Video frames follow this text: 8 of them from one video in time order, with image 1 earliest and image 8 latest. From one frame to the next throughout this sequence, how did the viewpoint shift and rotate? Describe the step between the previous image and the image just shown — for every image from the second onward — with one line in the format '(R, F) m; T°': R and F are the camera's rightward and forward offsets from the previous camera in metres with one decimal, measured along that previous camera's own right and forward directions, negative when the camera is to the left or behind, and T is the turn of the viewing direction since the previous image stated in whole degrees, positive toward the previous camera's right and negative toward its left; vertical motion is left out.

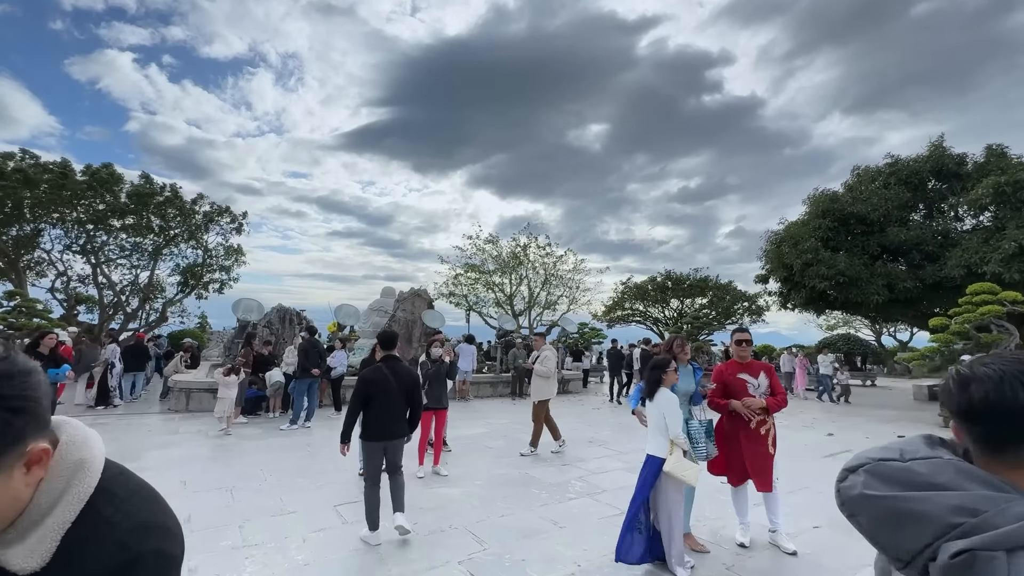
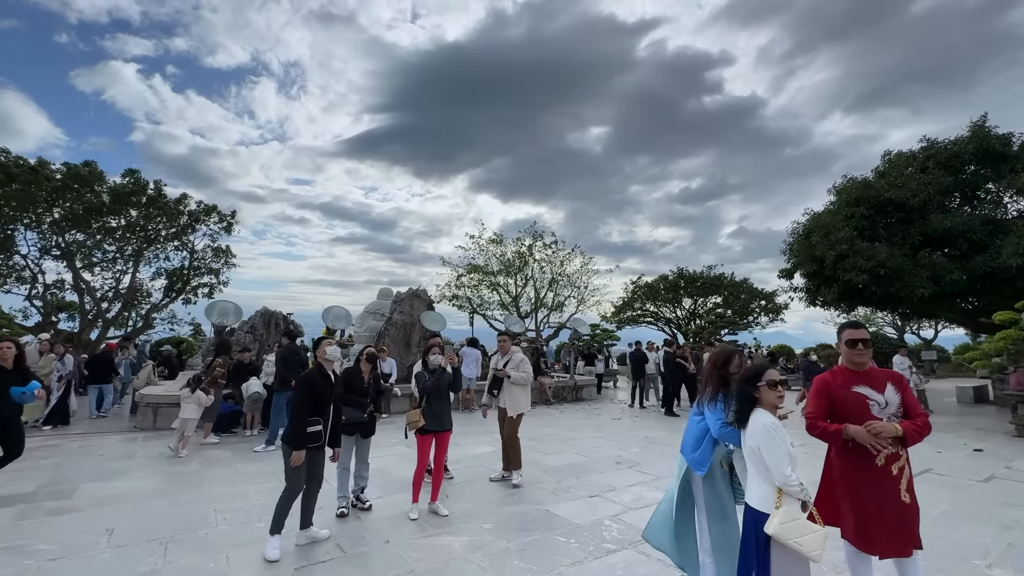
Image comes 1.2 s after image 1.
(-0.1, +1.2) m; 0°
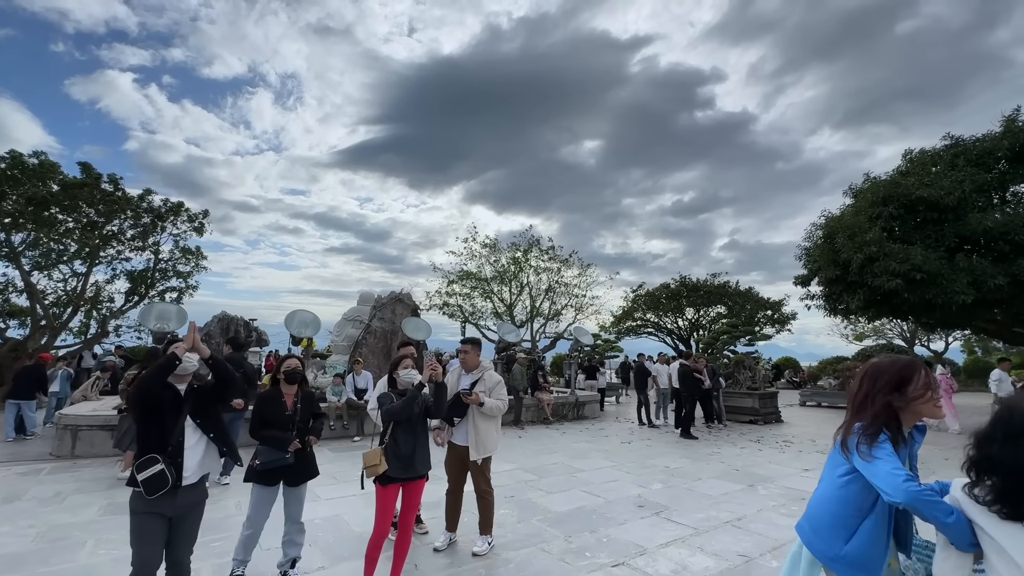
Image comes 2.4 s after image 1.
(0.0, +1.4) m; +1°
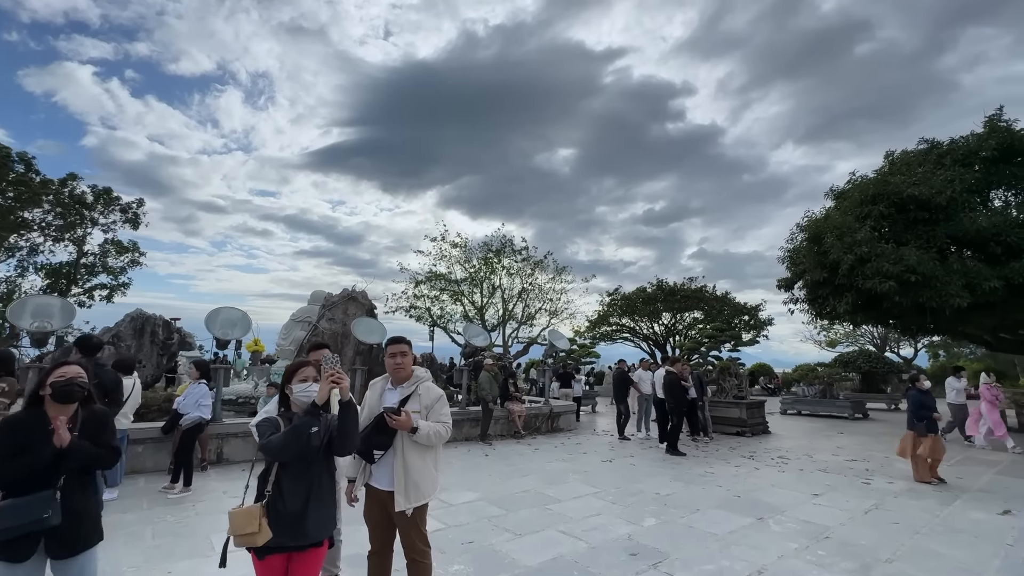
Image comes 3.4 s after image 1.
(+0.1, +1.2) m; +3°
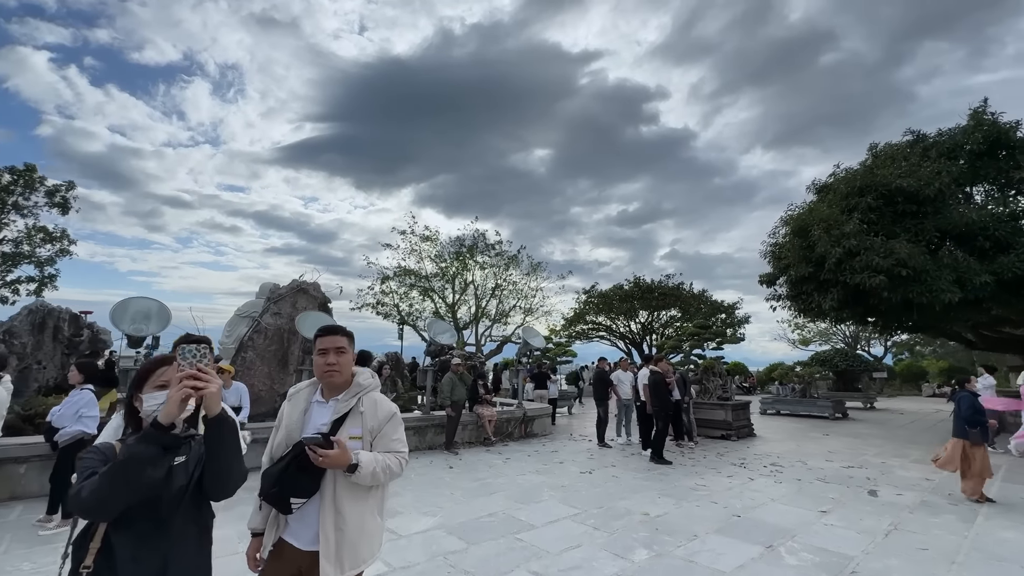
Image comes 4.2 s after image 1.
(+0.1, +0.9) m; +3°
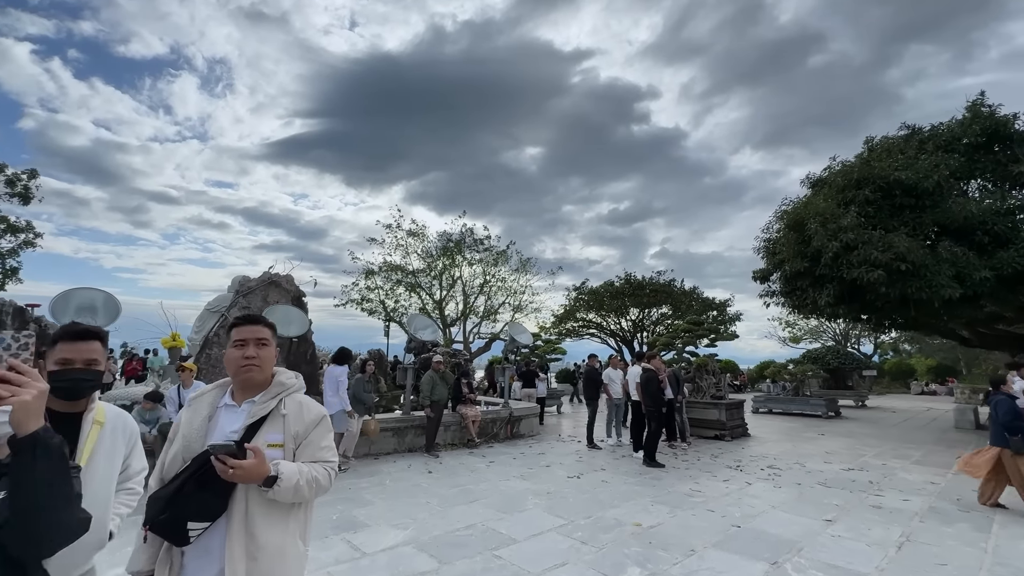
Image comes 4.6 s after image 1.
(+0.1, +0.5) m; +1°
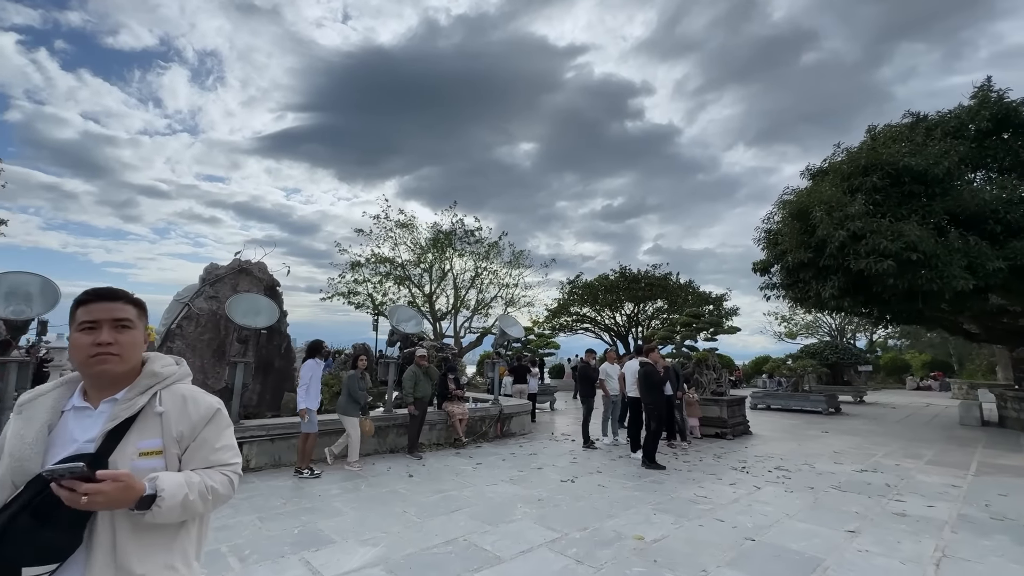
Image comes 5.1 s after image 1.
(+0.1, +0.6) m; +1°
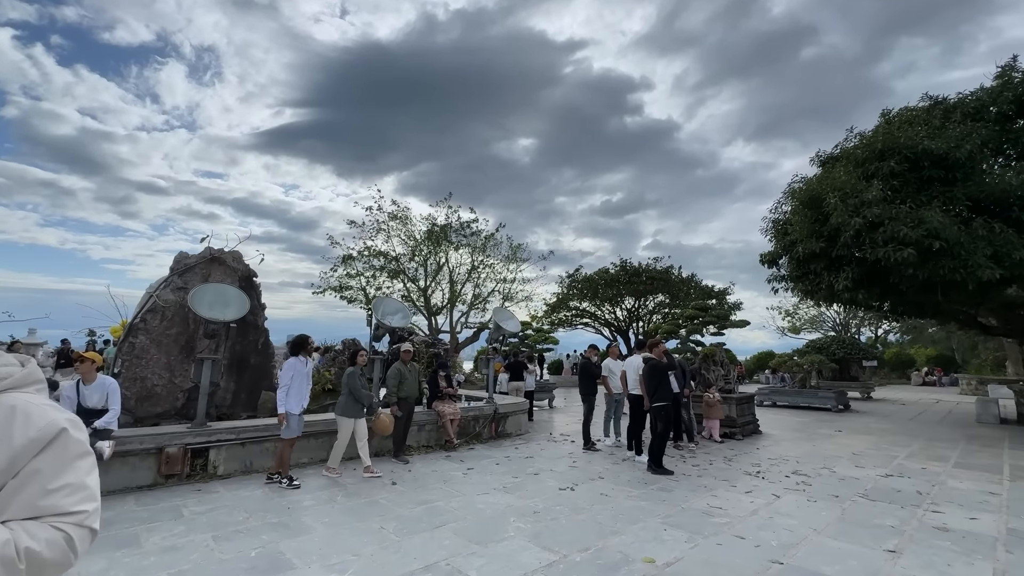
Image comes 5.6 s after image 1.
(+0.1, +0.6) m; 0°
